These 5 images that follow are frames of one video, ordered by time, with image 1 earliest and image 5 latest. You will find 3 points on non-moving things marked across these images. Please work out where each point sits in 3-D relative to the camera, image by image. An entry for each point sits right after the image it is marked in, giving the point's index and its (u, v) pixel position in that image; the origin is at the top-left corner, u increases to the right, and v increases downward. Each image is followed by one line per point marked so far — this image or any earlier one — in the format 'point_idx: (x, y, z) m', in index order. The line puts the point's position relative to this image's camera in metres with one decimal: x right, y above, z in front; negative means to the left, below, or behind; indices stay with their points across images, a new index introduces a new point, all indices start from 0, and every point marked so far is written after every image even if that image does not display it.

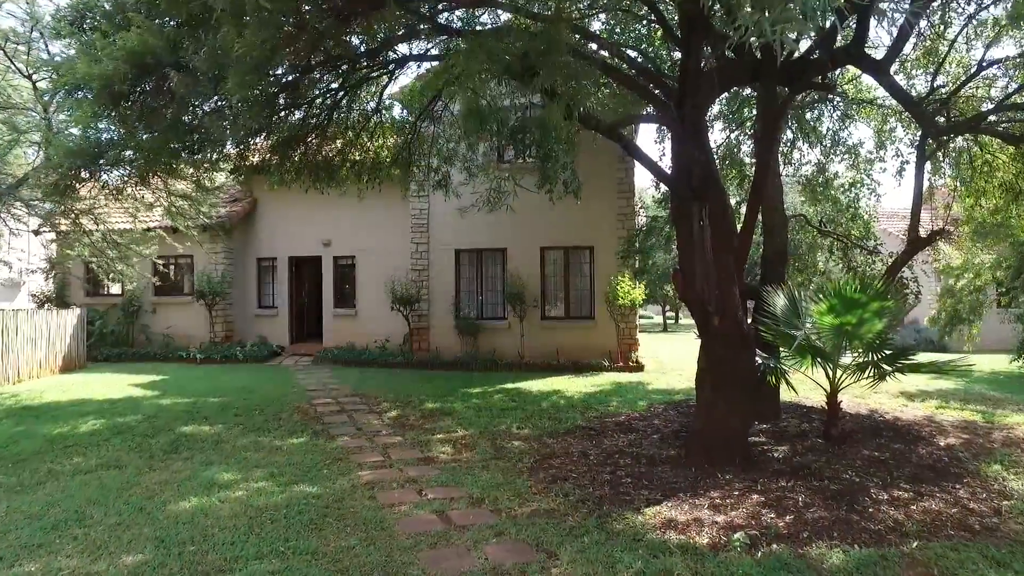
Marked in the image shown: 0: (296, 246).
0: (-4.2, +0.8, +13.0) m
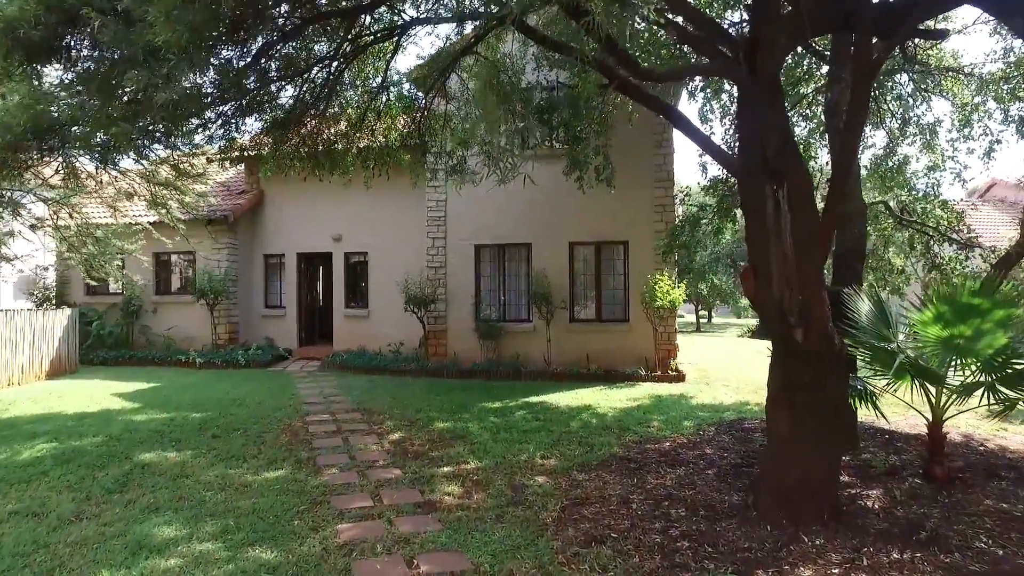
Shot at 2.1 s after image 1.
0: (-3.7, +0.9, +12.1) m
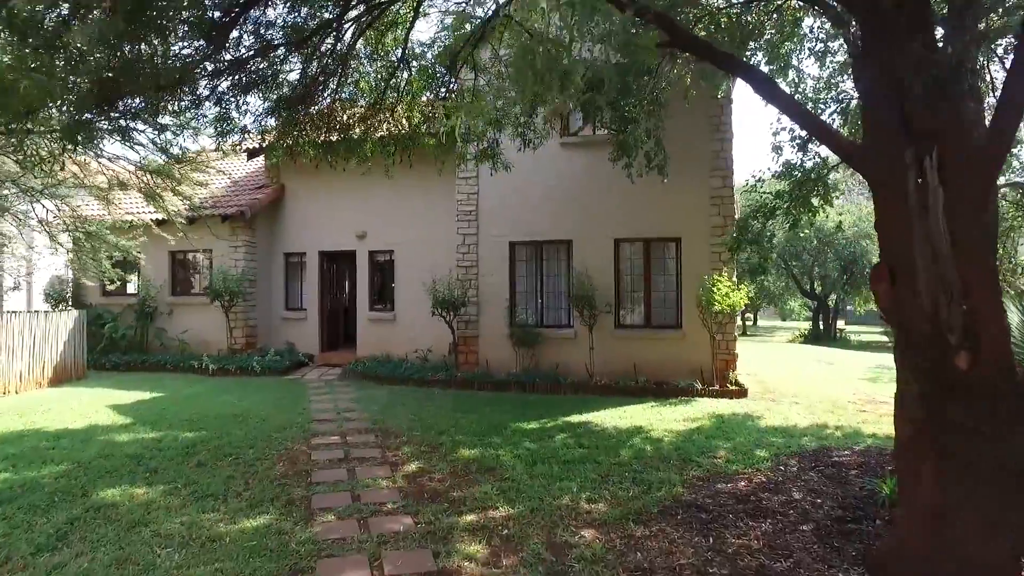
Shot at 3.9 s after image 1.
0: (-3.1, +0.9, +11.2) m
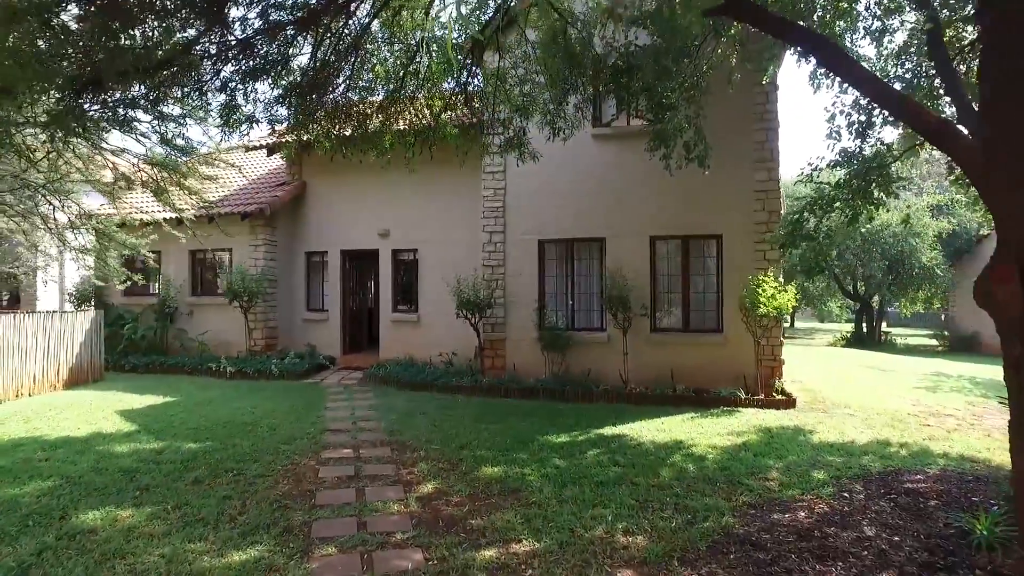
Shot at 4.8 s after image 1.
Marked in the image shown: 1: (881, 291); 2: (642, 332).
0: (-2.6, +0.8, +10.8) m
1: (+10.7, -0.1, +19.6) m
2: (+1.7, -0.6, +8.8) m
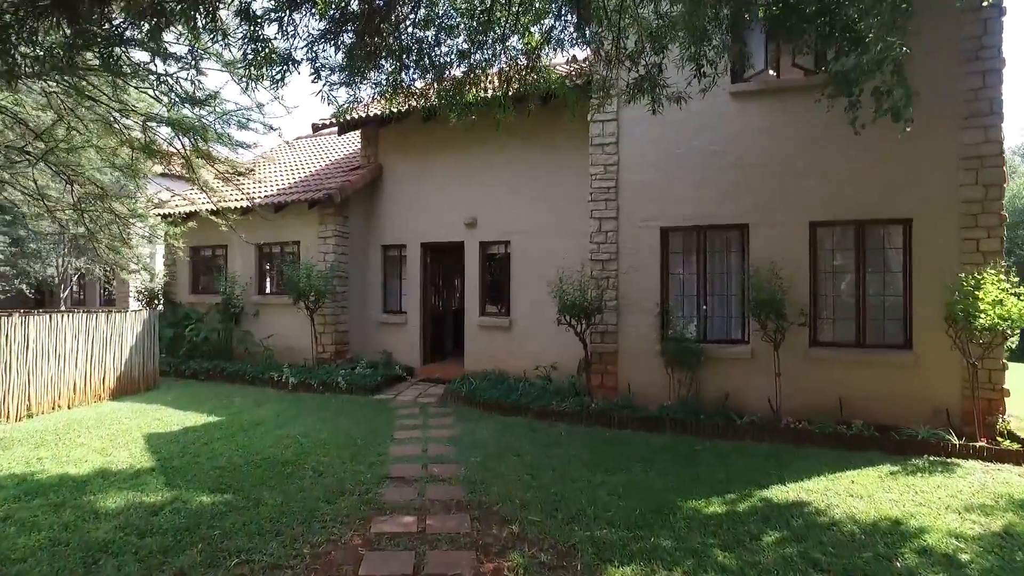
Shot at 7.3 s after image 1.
0: (-1.1, +0.9, +9.3) m
1: (+13.3, -0.1, +16.2) m
2: (+2.9, -0.6, +6.7) m
